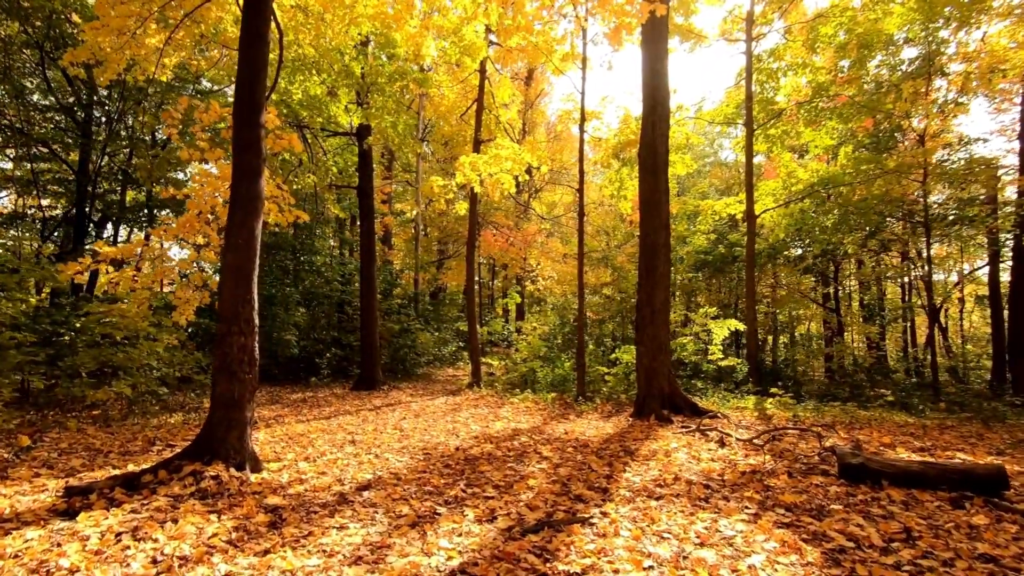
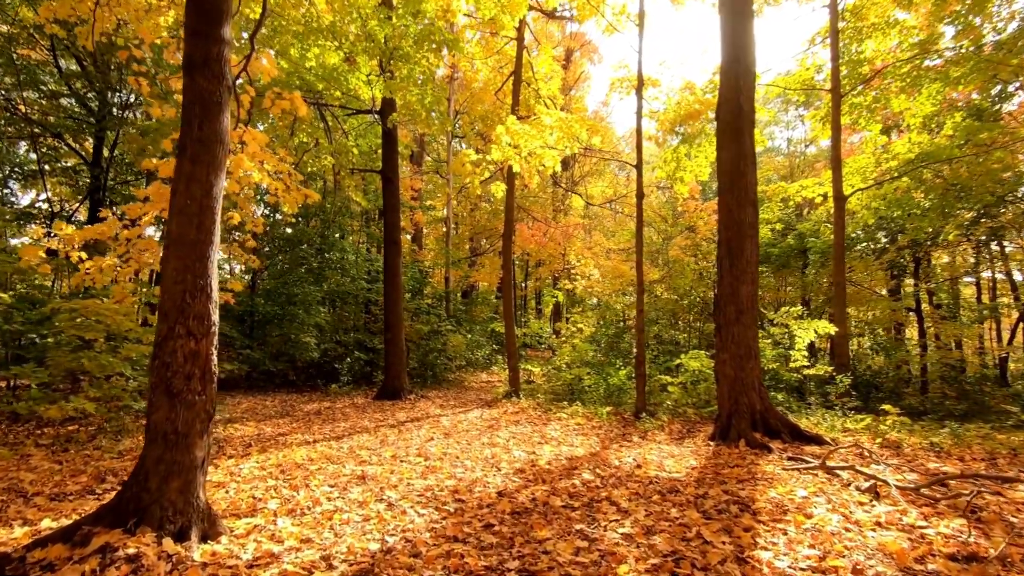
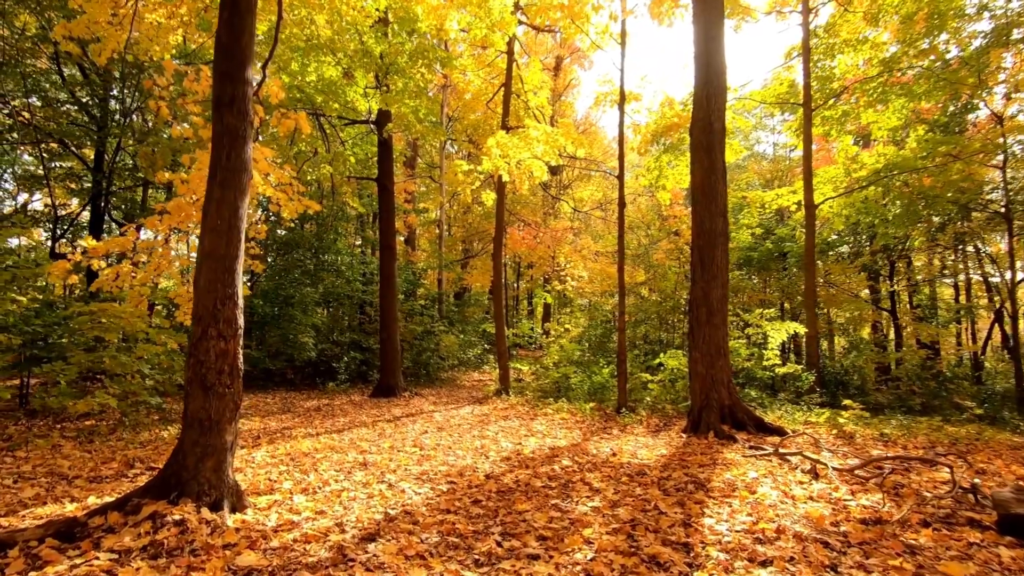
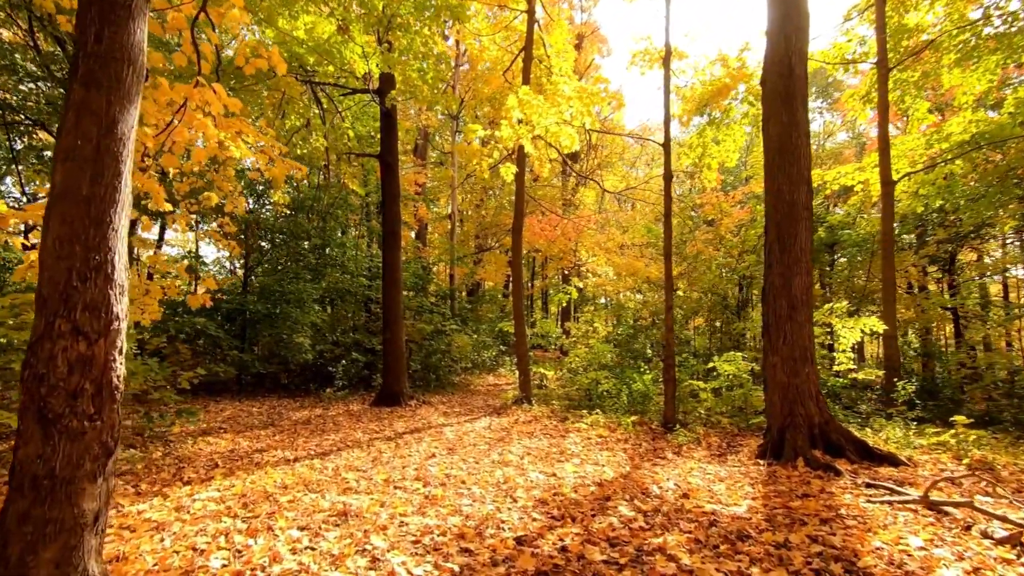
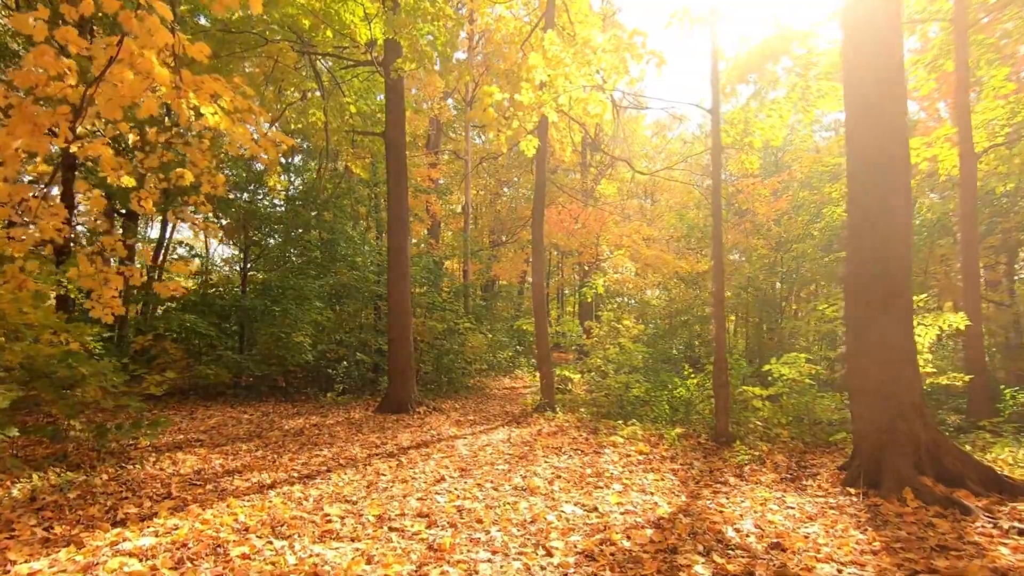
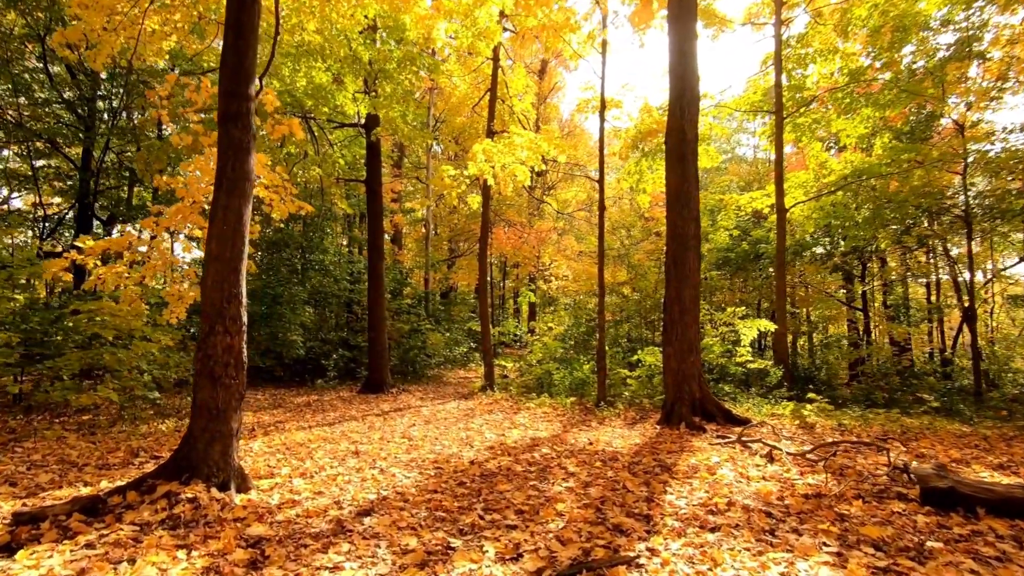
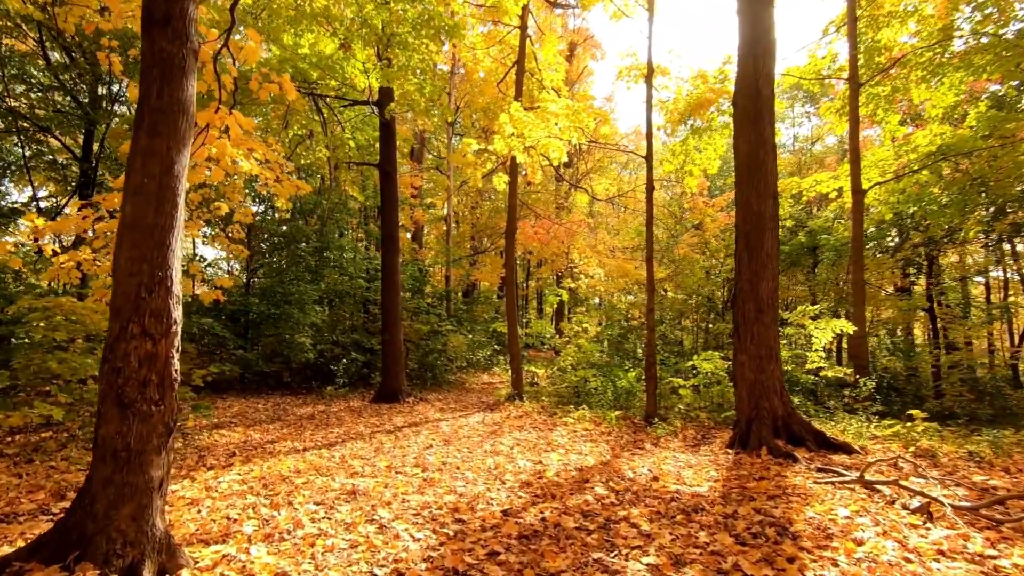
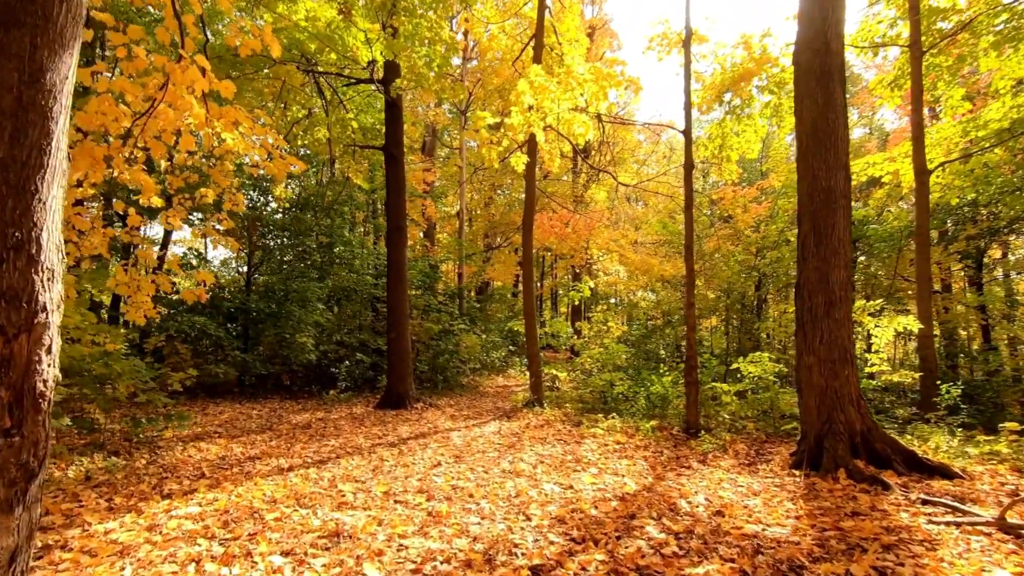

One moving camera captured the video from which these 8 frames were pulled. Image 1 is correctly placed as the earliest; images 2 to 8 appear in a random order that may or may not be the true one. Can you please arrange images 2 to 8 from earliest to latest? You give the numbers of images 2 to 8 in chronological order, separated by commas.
6, 3, 2, 7, 4, 8, 5
